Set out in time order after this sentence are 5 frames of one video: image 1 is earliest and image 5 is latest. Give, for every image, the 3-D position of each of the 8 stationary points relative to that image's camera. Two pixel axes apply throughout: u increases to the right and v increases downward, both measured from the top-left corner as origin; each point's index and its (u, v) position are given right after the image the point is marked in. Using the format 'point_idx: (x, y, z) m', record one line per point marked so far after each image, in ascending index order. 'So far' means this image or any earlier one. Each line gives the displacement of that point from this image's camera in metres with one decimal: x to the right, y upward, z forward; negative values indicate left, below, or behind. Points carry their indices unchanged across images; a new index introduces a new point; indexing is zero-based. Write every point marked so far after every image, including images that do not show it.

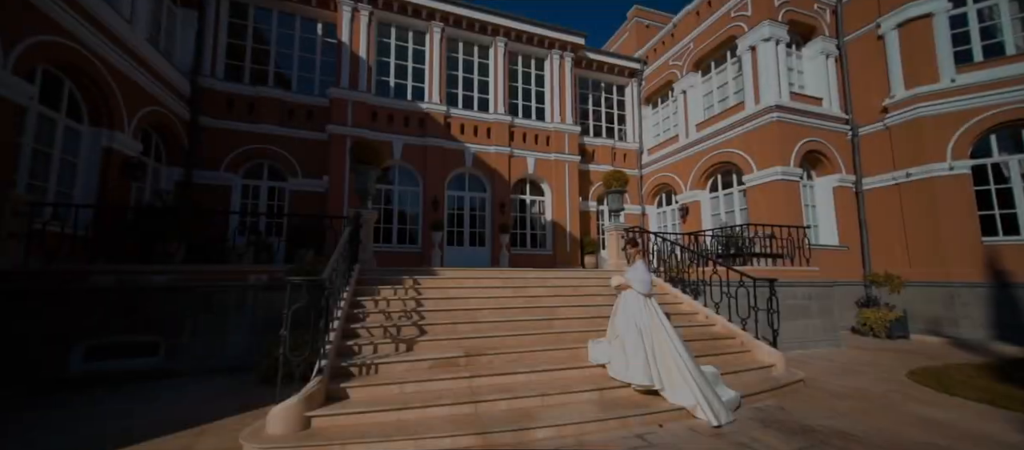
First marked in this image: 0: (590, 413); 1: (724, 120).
0: (+0.8, -2.0, +4.1) m
1: (+6.4, +3.2, +11.8) m
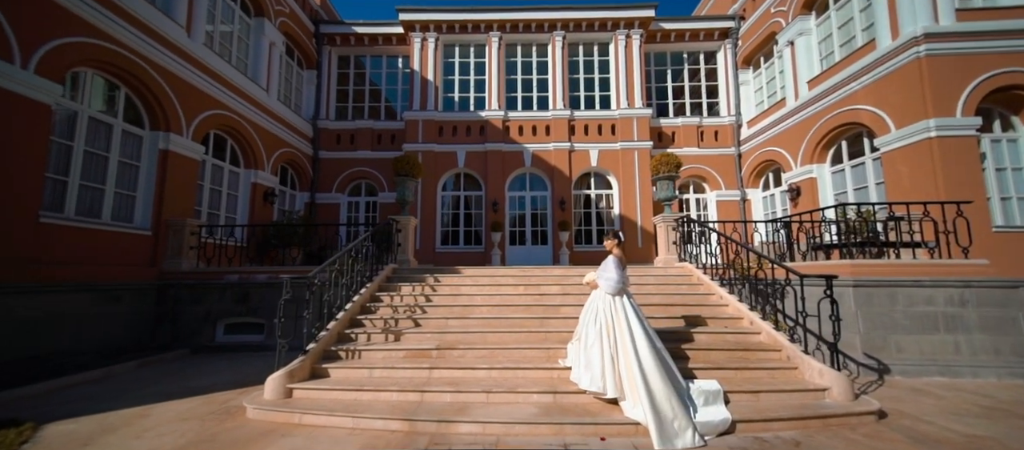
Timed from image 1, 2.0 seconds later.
0: (+0.1, -2.0, +4.0) m
1: (+7.9, +3.7, +9.1) m
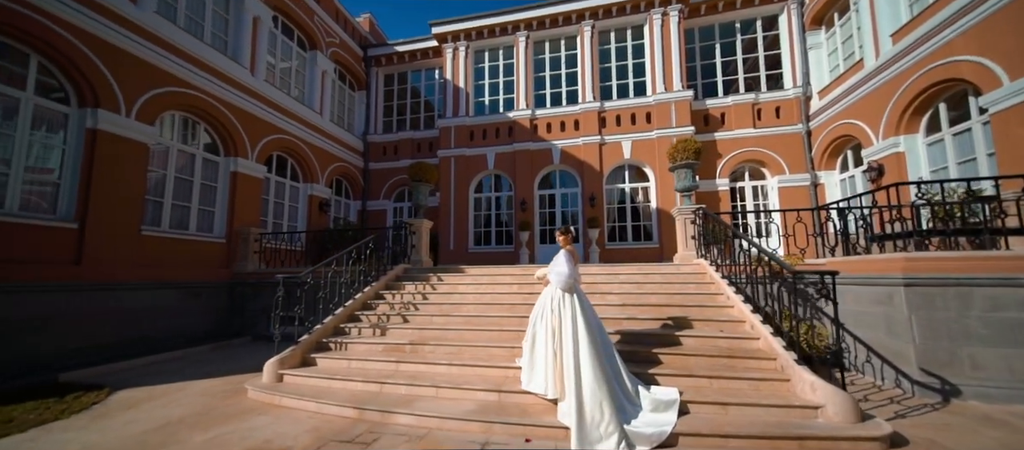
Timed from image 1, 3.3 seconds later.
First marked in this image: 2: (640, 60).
0: (-0.5, -2.0, +4.1) m
1: (+8.0, +4.0, +7.3) m
2: (+3.7, +4.7, +11.0) m
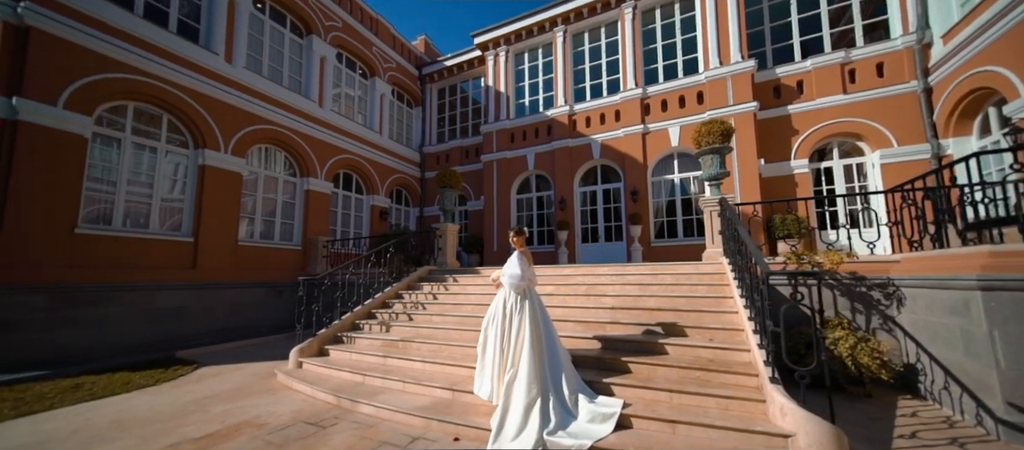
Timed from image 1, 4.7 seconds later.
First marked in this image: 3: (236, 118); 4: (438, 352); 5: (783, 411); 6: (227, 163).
0: (-1.1, -2.0, +4.2) m
1: (+7.8, +4.3, +5.1) m
2: (+4.6, +4.9, +9.9) m
3: (-6.8, +2.6, +9.5) m
4: (-1.0, -1.7, +5.3) m
5: (+2.2, -1.5, +3.0) m
6: (-6.7, +1.5, +9.1) m
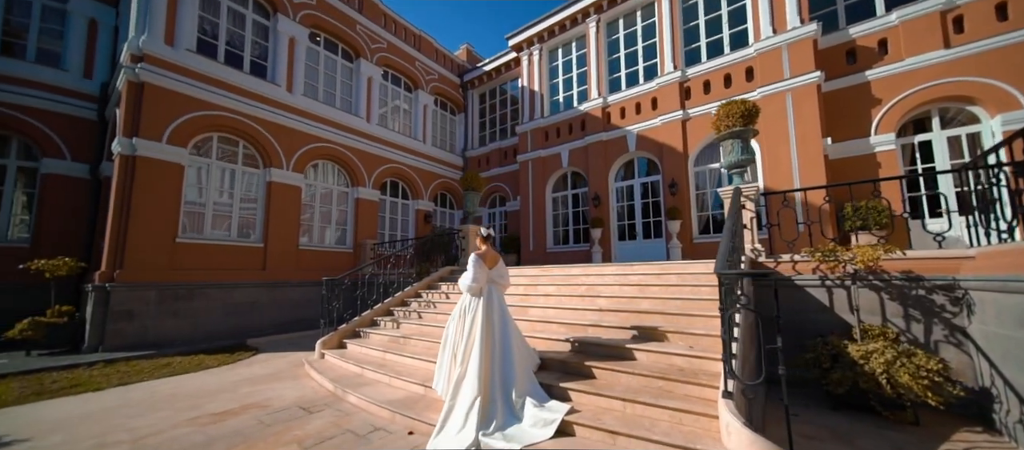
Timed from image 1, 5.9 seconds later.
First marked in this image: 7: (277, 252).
0: (-1.4, -2.0, +4.4) m
1: (+7.2, +4.6, +3.4) m
2: (+5.1, +5.0, +8.8) m
3: (-6.0, +2.5, +10.8) m
4: (-1.1, -1.7, +5.4) m
5: (+1.4, -1.4, +2.6) m
6: (-6.0, +1.3, +10.5) m
7: (-6.1, -0.7, +10.0) m
